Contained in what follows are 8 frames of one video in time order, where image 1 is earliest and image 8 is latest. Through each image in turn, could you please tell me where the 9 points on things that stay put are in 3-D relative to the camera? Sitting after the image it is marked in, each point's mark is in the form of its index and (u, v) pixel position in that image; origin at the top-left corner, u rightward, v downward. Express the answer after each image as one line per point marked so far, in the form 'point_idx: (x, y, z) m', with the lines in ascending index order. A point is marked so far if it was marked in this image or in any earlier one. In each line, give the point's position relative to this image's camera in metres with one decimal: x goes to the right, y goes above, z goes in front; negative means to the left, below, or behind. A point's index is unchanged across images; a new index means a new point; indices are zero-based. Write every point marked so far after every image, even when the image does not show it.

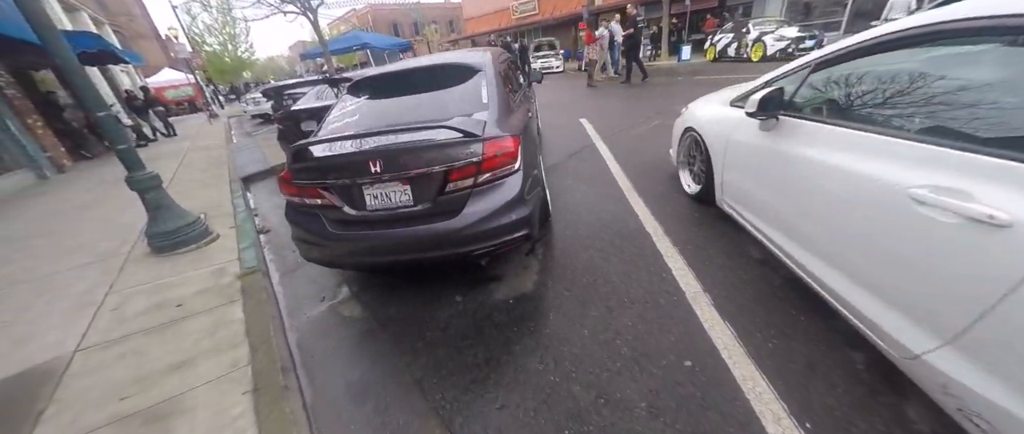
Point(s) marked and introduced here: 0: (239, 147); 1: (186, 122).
0: (-8.1, +2.1, +10.4) m
1: (-17.0, +4.9, +18.2) m
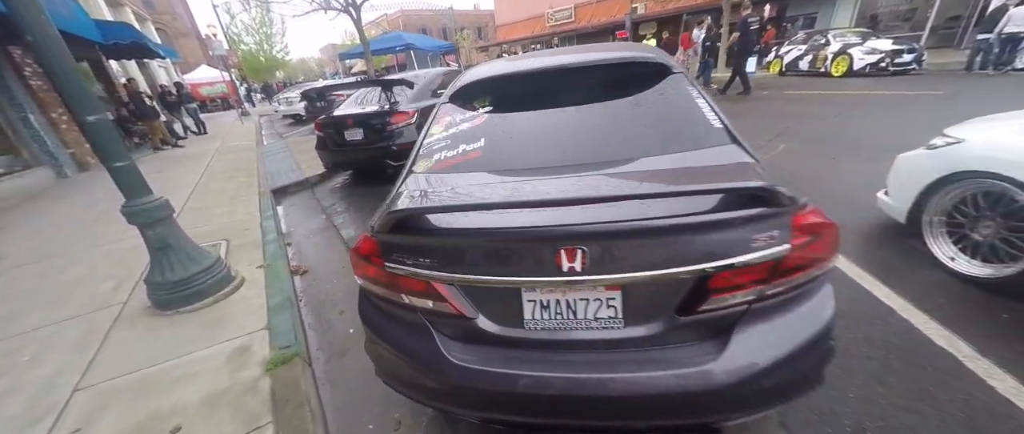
0: (-6.6, +1.9, +9.6) m
1: (-15.1, +4.9, +17.9) m
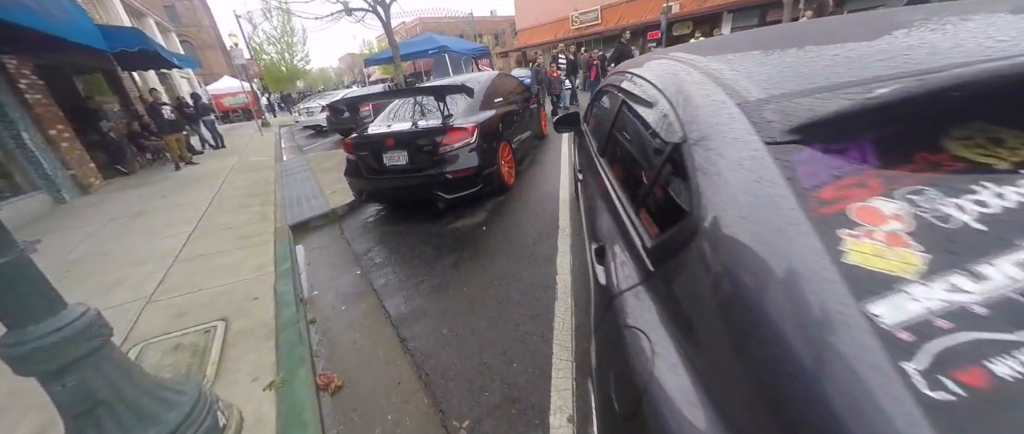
0: (-5.5, +1.3, +8.6) m
1: (-13.6, +4.1, +17.2) m
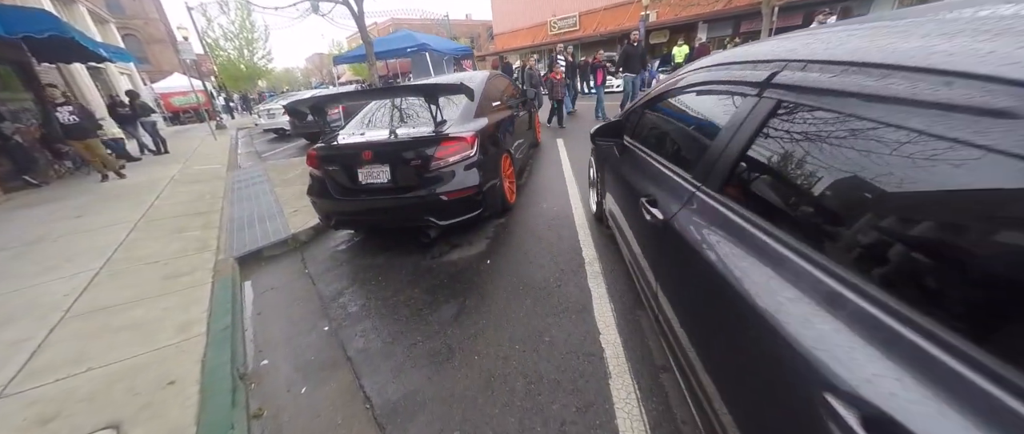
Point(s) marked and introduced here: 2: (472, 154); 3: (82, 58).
0: (-5.7, +0.9, +7.5) m
1: (-14.5, +3.6, +15.5) m
2: (-0.3, +0.6, +3.2) m
3: (-12.2, +4.5, +9.9) m
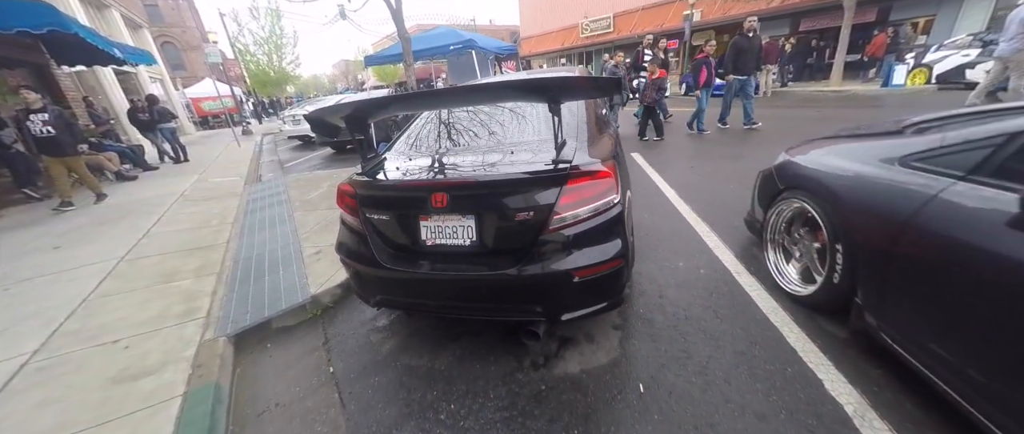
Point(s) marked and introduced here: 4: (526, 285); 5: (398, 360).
0: (-4.6, +0.5, +6.4) m
1: (-12.9, +3.2, +14.9) m
2: (+0.5, +0.1, +1.9) m
3: (-10.9, +4.2, +9.3) m
4: (+0.1, -0.3, +1.8) m
5: (-0.7, -0.9, +2.2) m
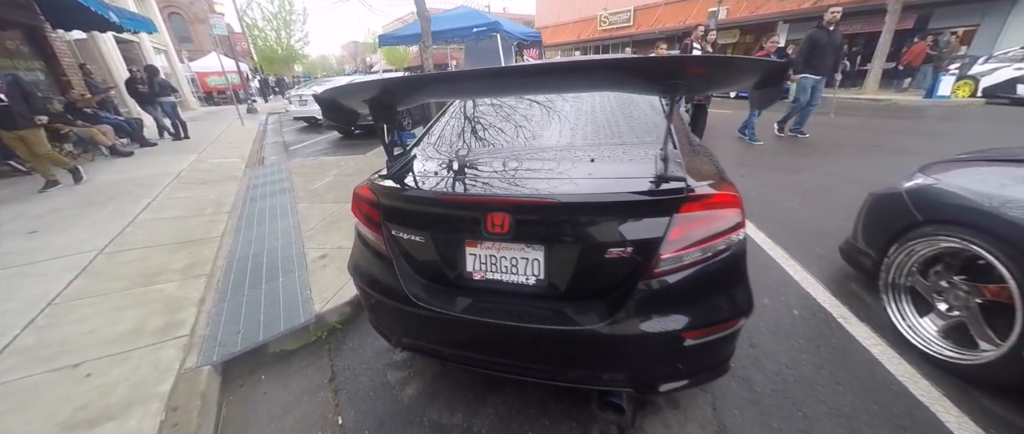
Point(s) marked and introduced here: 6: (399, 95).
0: (-4.2, +0.7, +5.9) m
1: (-12.3, +4.0, +14.4) m
2: (+0.9, -0.1, +1.4) m
3: (-10.3, +4.8, +8.7) m
4: (+0.4, -0.5, +1.3) m
5: (-0.4, -1.0, +1.7) m
6: (-0.5, +0.6, +1.6) m
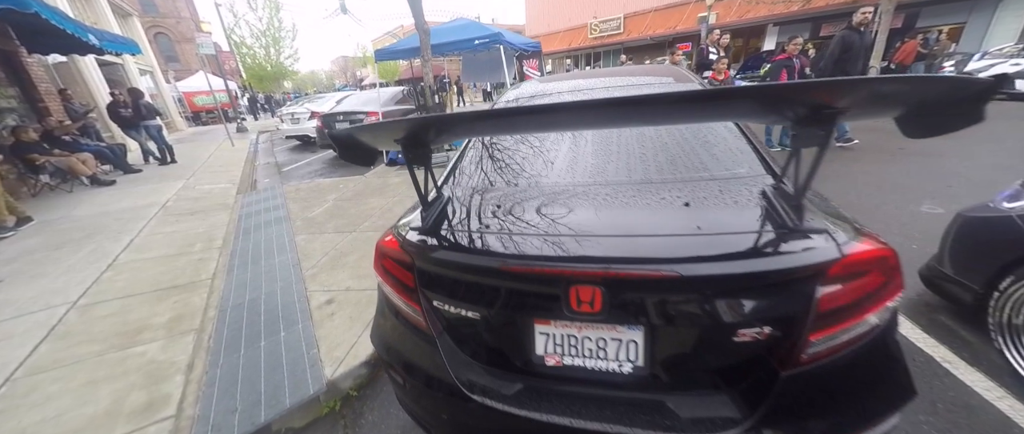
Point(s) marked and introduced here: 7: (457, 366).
0: (-4.0, +0.2, +5.5) m
1: (-12.4, +3.1, +13.9) m
2: (+1.1, -0.2, +1.1) m
3: (-10.3, +4.0, +8.3) m
4: (+0.6, -0.7, +1.0) m
5: (-0.1, -1.2, +1.4) m
6: (-0.3, +0.3, +1.3) m
7: (-0.2, -0.5, +1.2) m
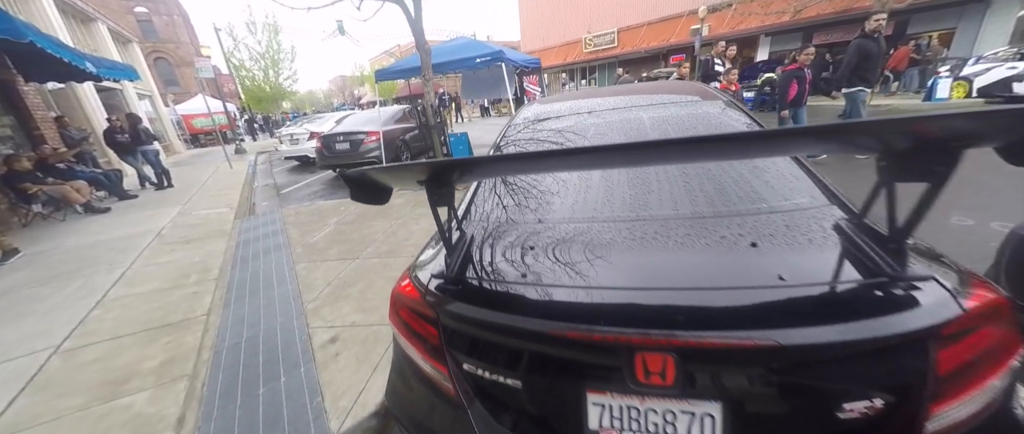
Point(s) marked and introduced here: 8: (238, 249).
0: (-3.9, -0.2, +5.4) m
1: (-12.4, +2.1, +13.8) m
2: (+1.3, -0.3, +0.9) m
3: (-10.3, +3.4, +8.3) m
4: (+0.8, -0.8, +0.8) m
5: (0.0, -1.3, +1.2) m
6: (-0.2, +0.2, +1.2) m
7: (-0.1, -0.6, +1.0) m
8: (-3.5, -0.4, +4.5) m
